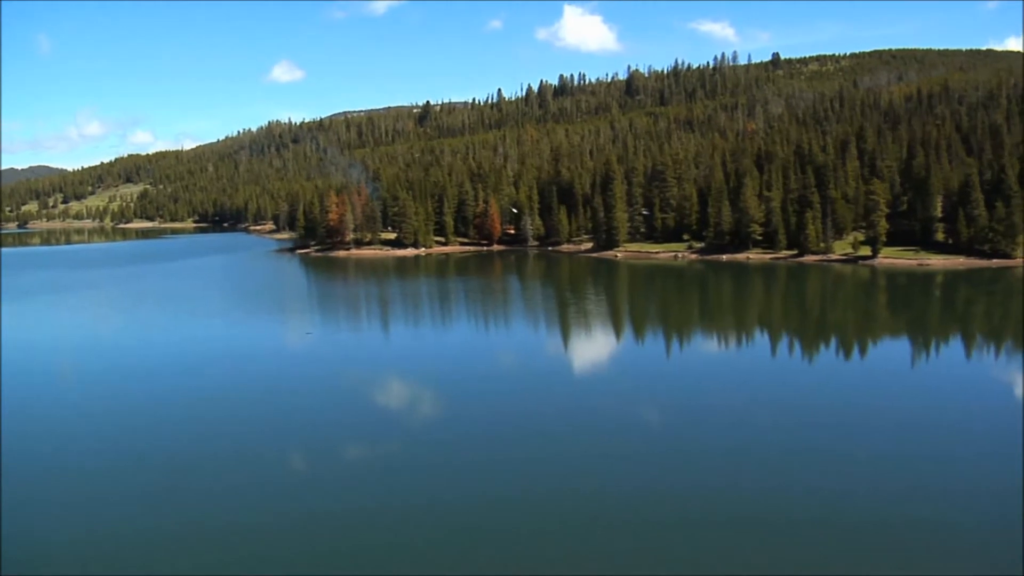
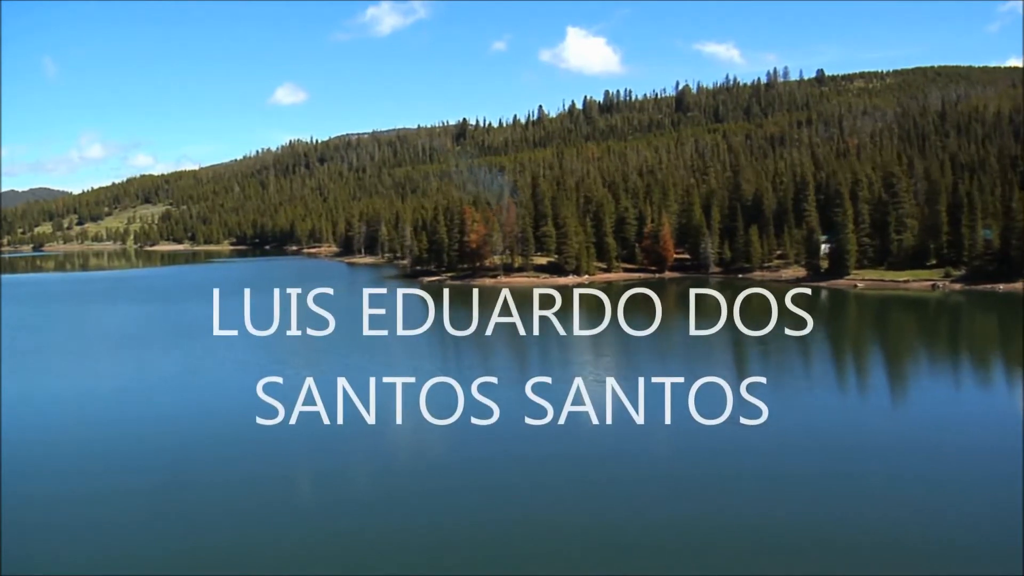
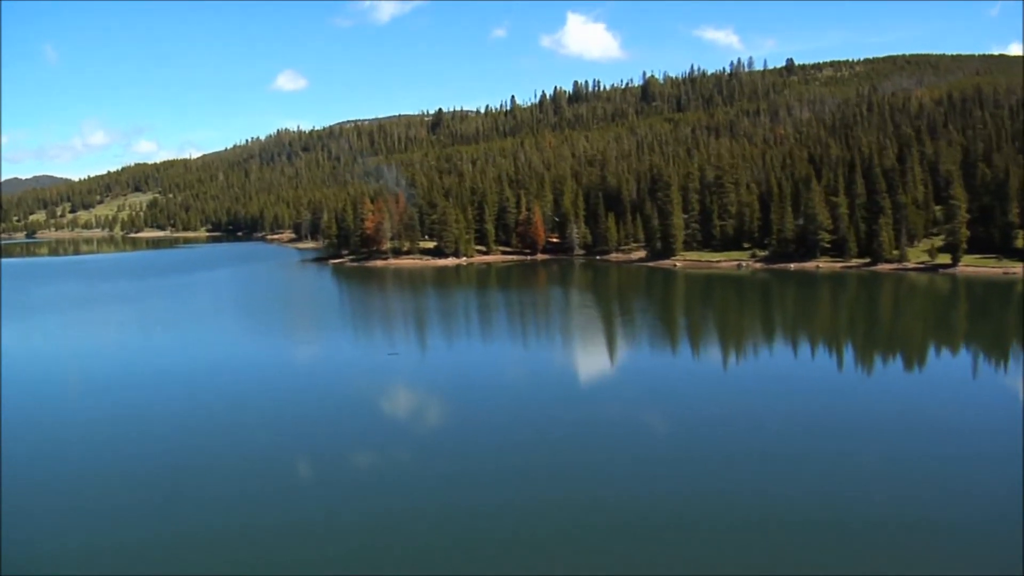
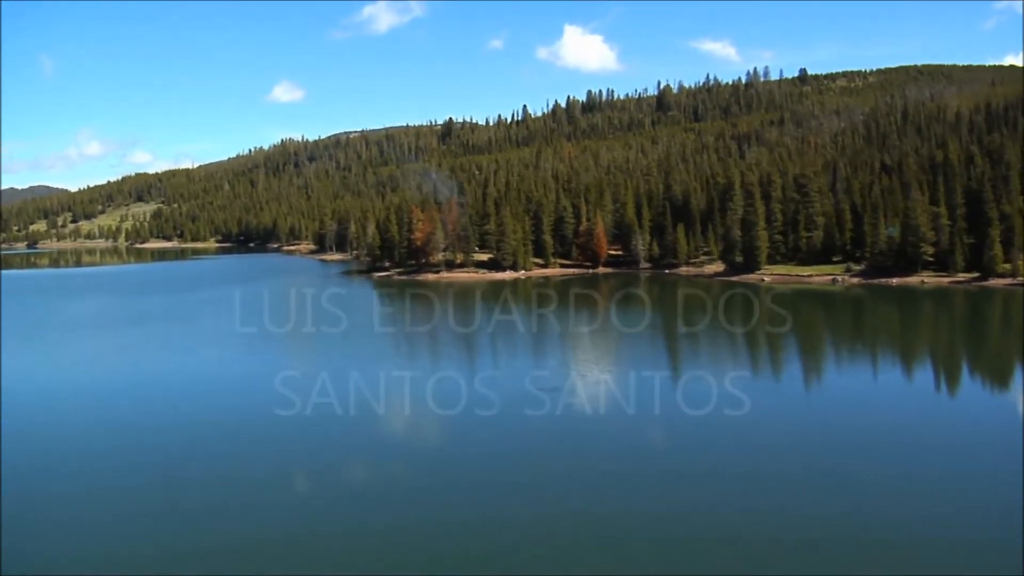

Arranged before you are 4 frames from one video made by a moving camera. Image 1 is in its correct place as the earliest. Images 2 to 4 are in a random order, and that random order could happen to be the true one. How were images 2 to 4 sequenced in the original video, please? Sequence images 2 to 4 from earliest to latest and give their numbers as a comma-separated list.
3, 4, 2
